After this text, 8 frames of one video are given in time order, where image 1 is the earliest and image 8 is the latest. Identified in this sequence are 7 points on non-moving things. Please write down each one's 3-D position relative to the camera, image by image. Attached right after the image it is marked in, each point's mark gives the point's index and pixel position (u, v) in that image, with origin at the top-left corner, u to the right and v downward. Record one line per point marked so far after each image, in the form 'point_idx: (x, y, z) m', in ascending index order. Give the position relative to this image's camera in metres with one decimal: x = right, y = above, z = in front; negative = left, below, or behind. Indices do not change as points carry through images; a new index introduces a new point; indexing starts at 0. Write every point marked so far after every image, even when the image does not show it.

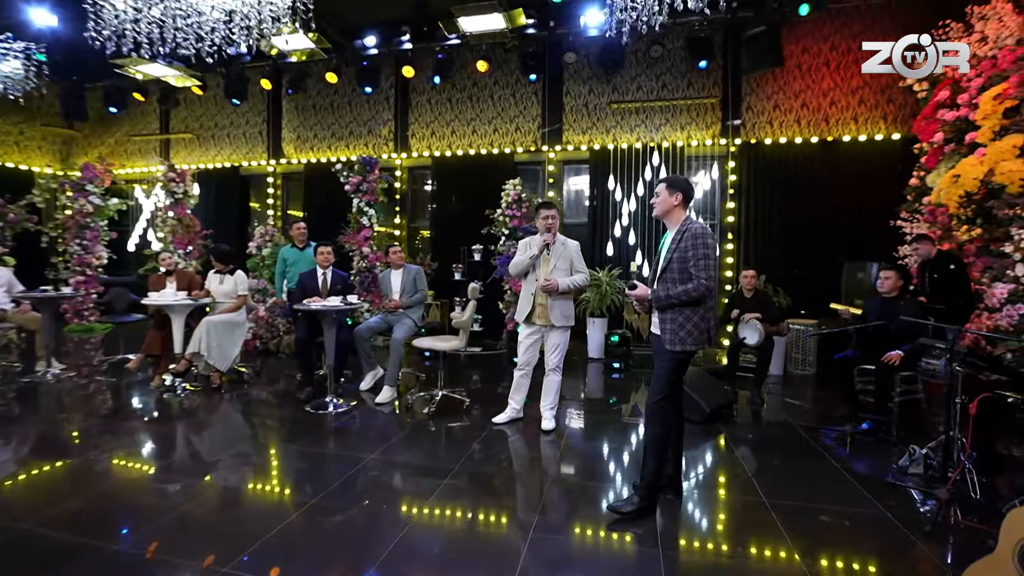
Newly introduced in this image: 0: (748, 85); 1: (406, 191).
0: (+3.4, +2.9, +6.8) m
1: (-1.8, +1.7, +8.2) m
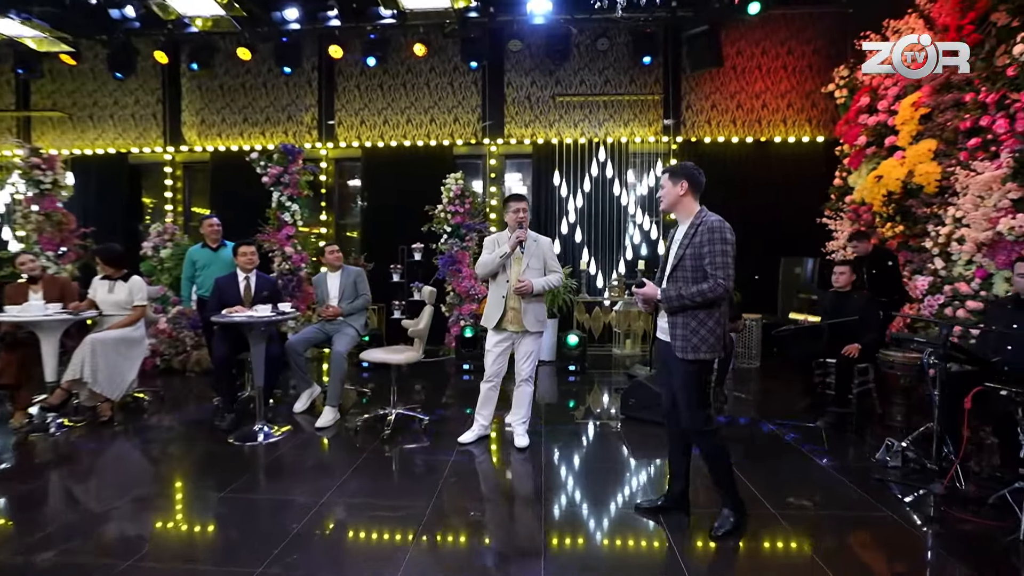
0: (+2.5, +3.0, +6.9) m
1: (-2.8, +1.6, +7.4) m
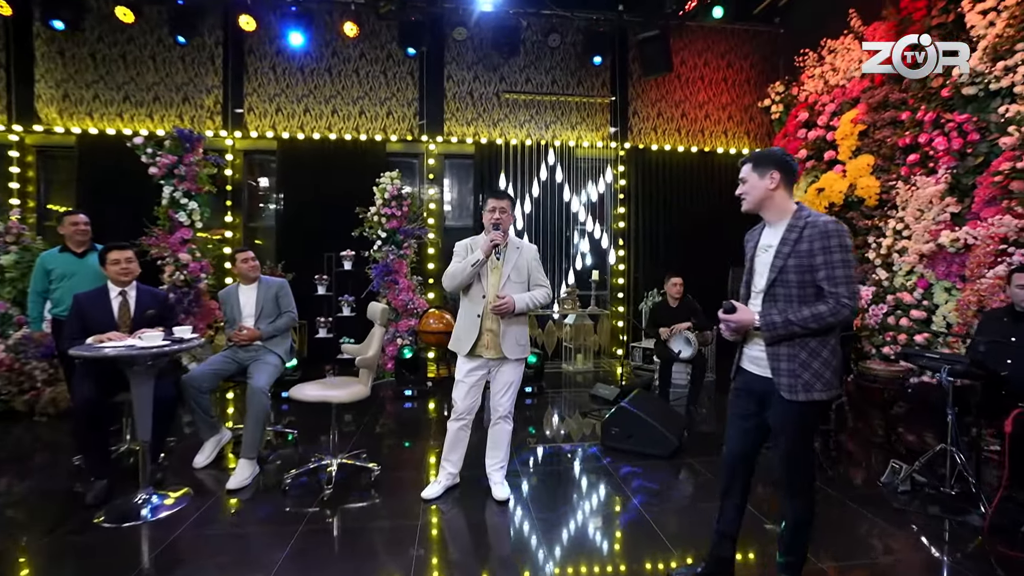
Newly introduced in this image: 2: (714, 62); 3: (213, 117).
0: (+1.7, +2.8, +6.8) m
1: (-3.6, +1.4, +6.3) m
2: (+2.9, +3.3, +6.9) m
3: (-3.8, +2.2, +6.1) m
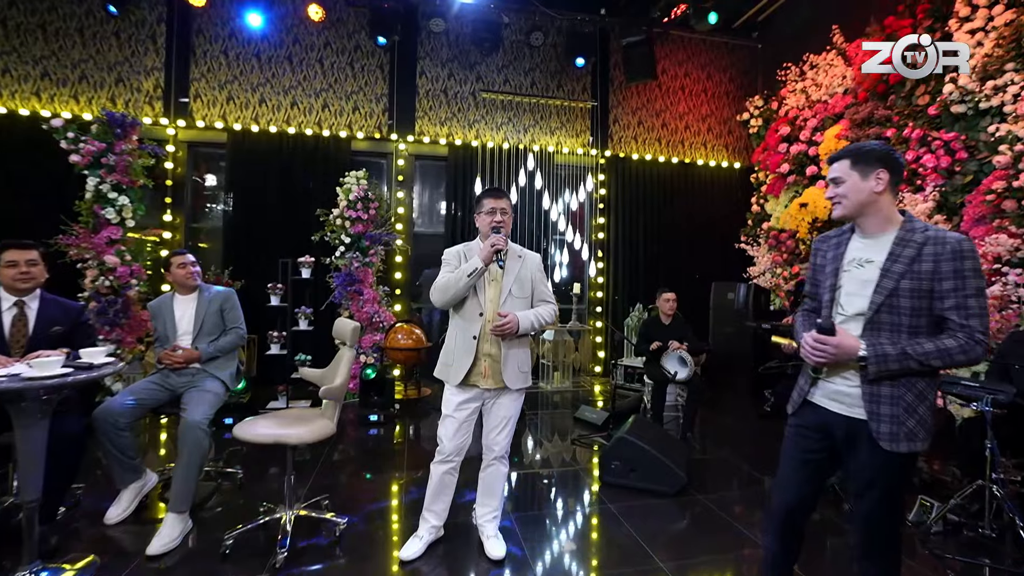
0: (+1.4, +2.6, +6.5) m
1: (-3.8, +1.3, +5.6) m
2: (+2.6, +3.1, +6.8) m
3: (-4.1, +2.1, +5.4) m
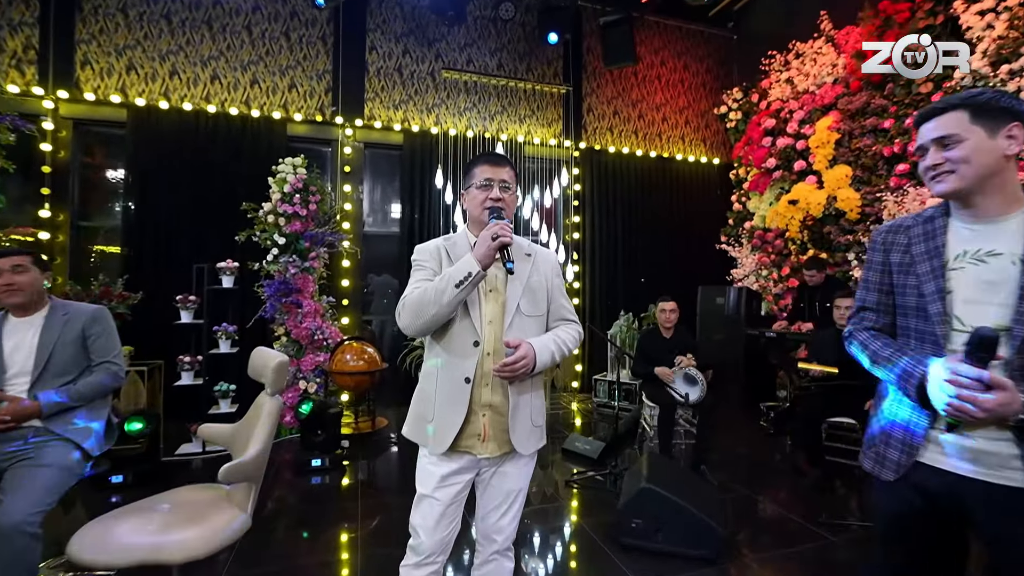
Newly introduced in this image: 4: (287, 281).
0: (+0.9, +2.5, +5.9) m
1: (-4.2, +1.2, +4.5) m
2: (+2.1, +3.0, +6.3) m
3: (-4.4, +2.0, +4.3) m
4: (-2.0, +0.1, +4.2) m
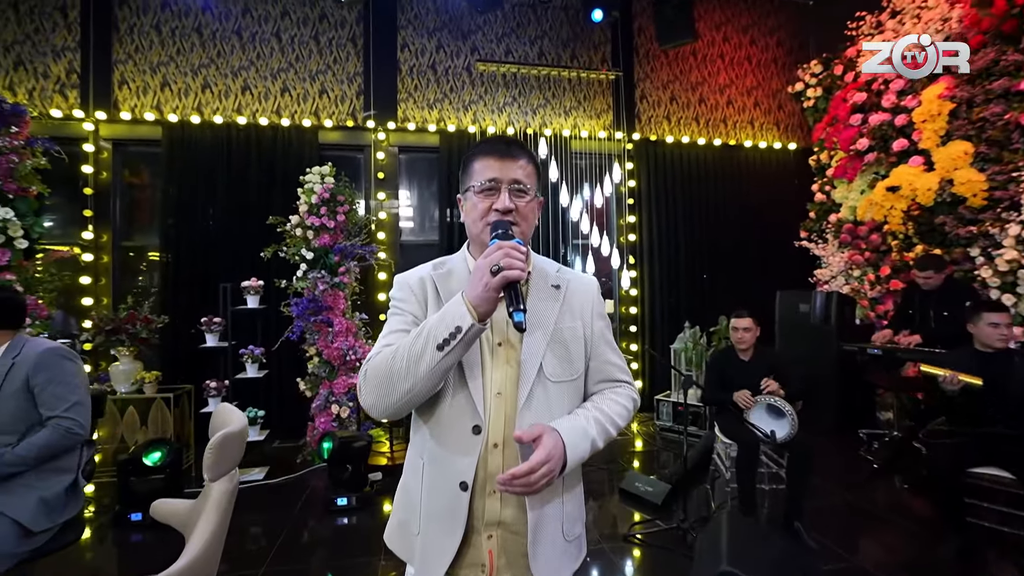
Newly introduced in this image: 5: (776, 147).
0: (+1.4, +2.5, +5.3) m
1: (-3.8, +1.0, +4.5) m
2: (+2.6, +3.0, +5.6) m
3: (-4.0, +1.8, +4.3) m
4: (-1.6, -0.1, +3.9) m
5: (+3.1, +1.7, +5.6) m
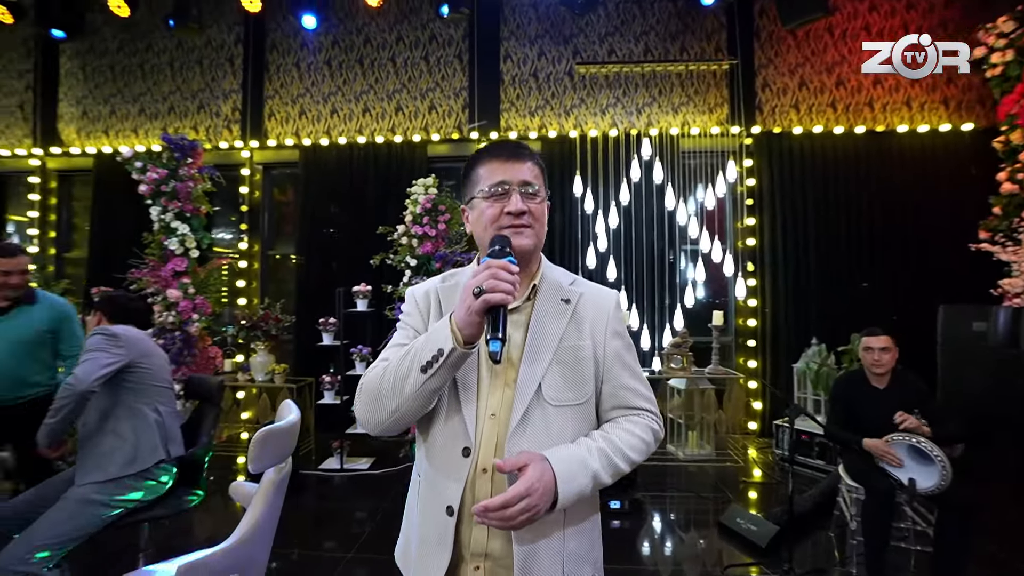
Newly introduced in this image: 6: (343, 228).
0: (+2.5, +2.4, +4.8) m
1: (-2.8, +1.0, +5.2) m
2: (+3.7, +2.8, +4.8) m
3: (-3.1, +1.8, +5.2) m
4: (-0.8, -0.1, +4.1) m
5: (+4.2, +1.5, +4.6) m
6: (-1.7, +0.6, +4.9) m
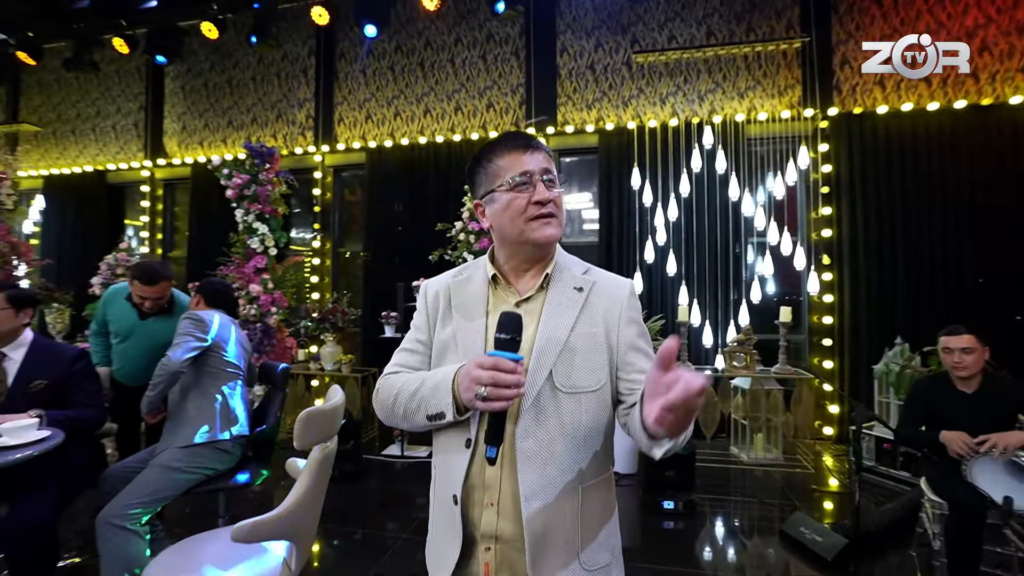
0: (+3.0, +2.4, +4.4) m
1: (-2.1, +1.0, +5.6) m
2: (+4.3, +2.9, +4.2) m
3: (-2.4, +1.8, +5.5) m
4: (-0.3, -0.1, +4.2) m
5: (+4.7, +1.6, +4.0) m
6: (-1.1, +0.7, +5.1) m
